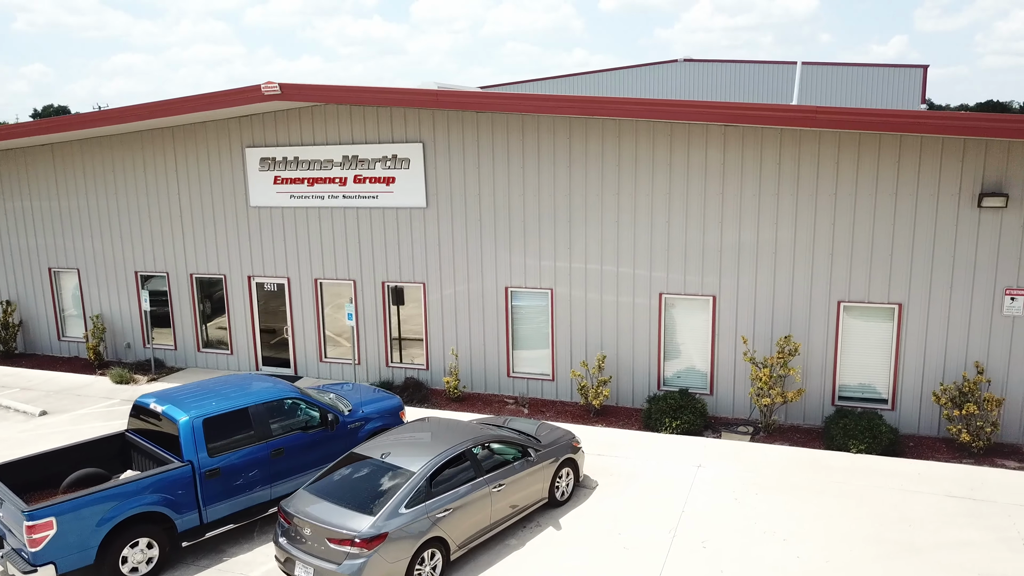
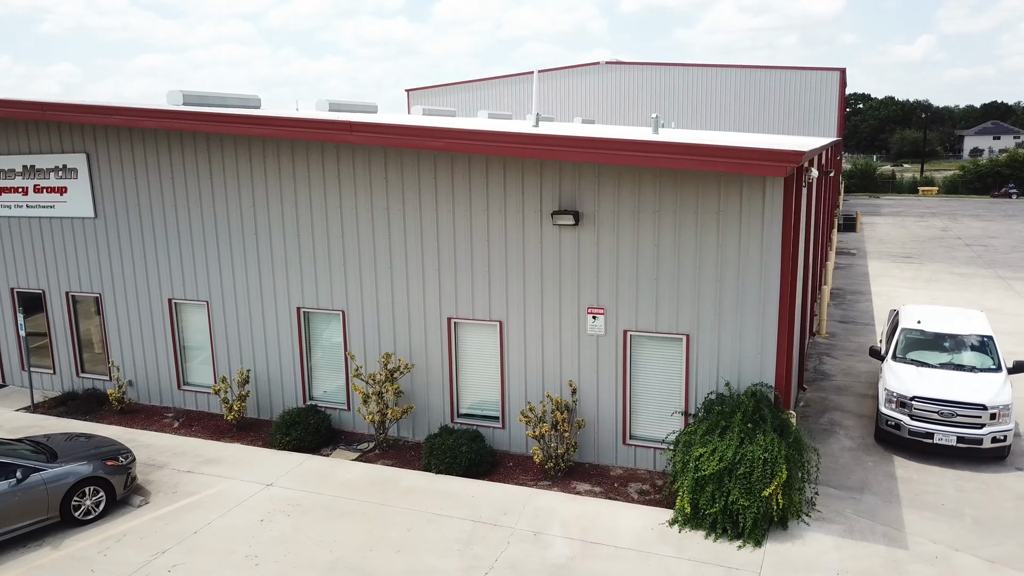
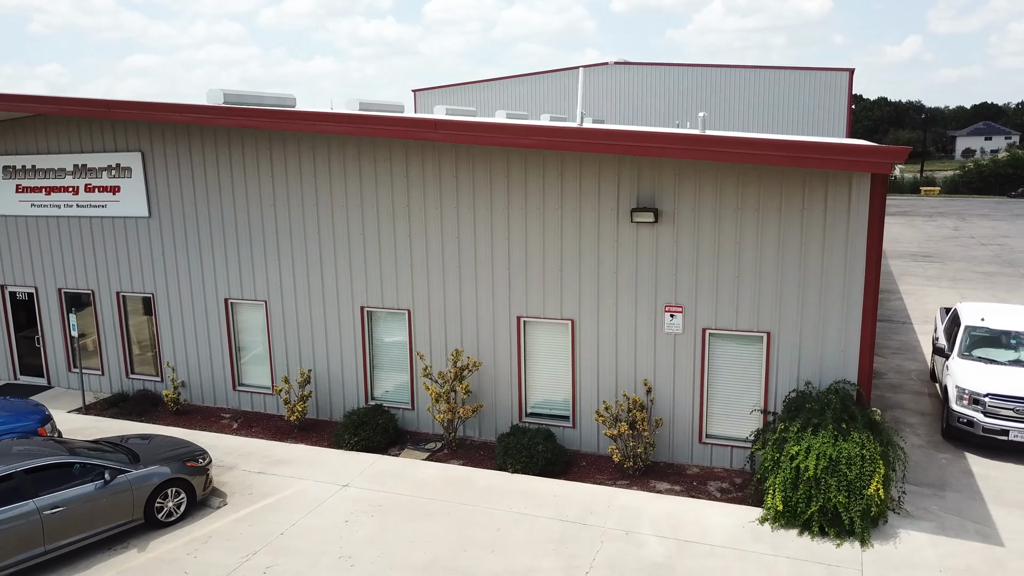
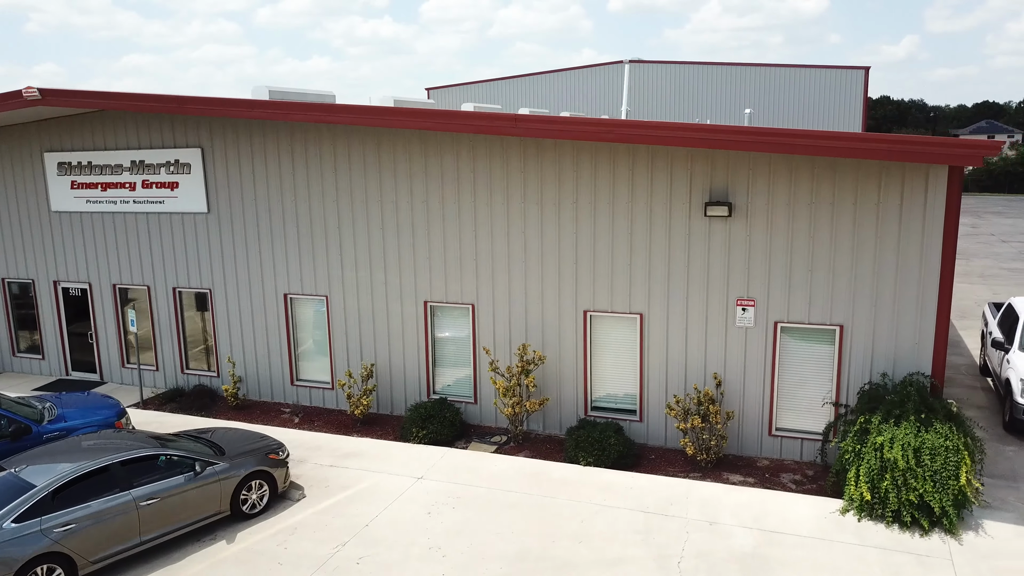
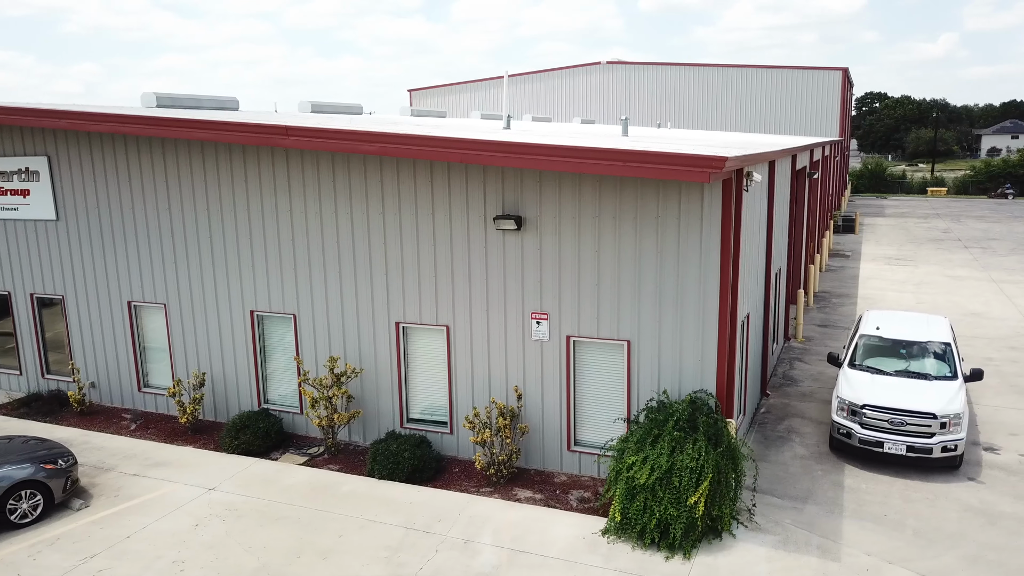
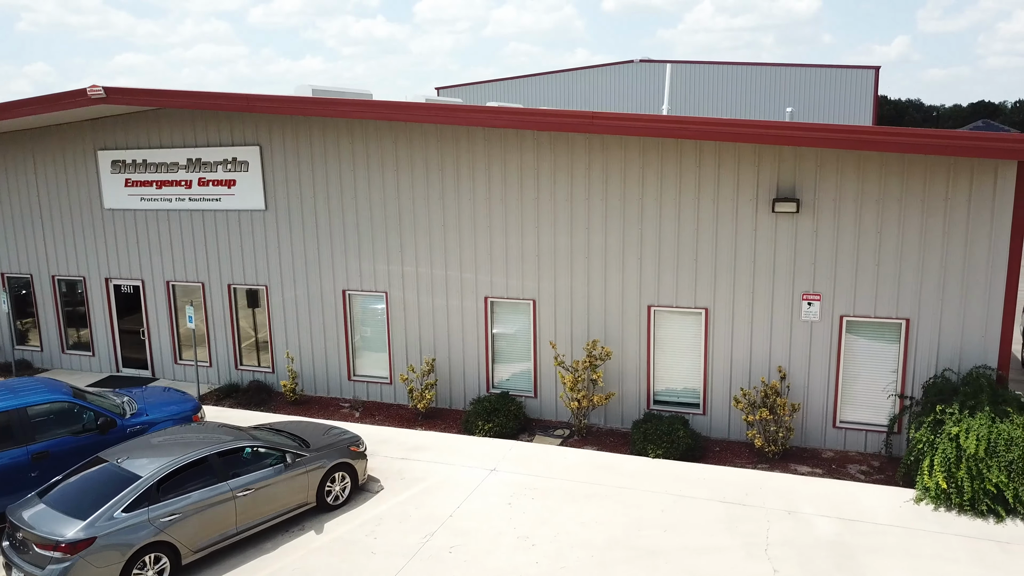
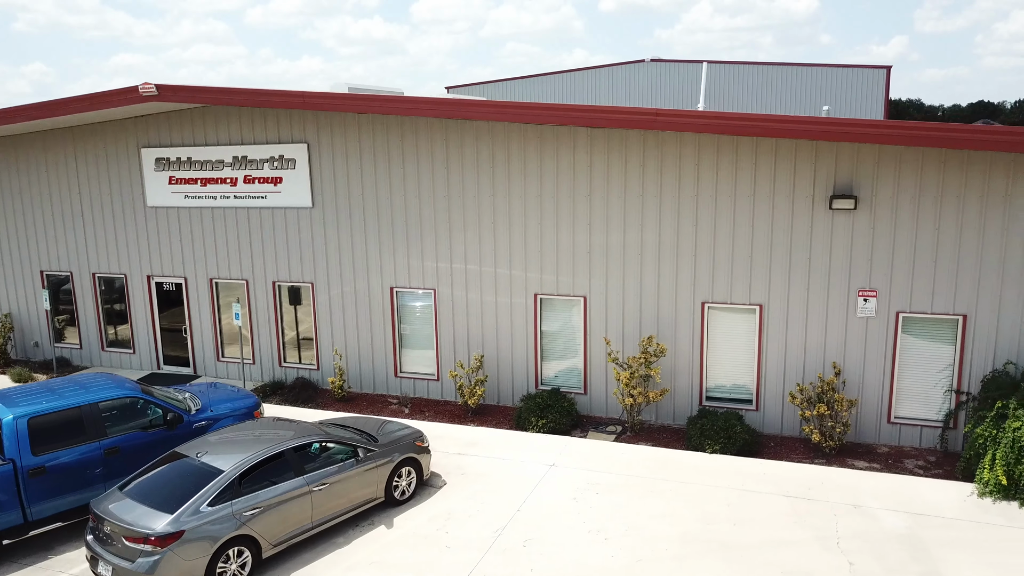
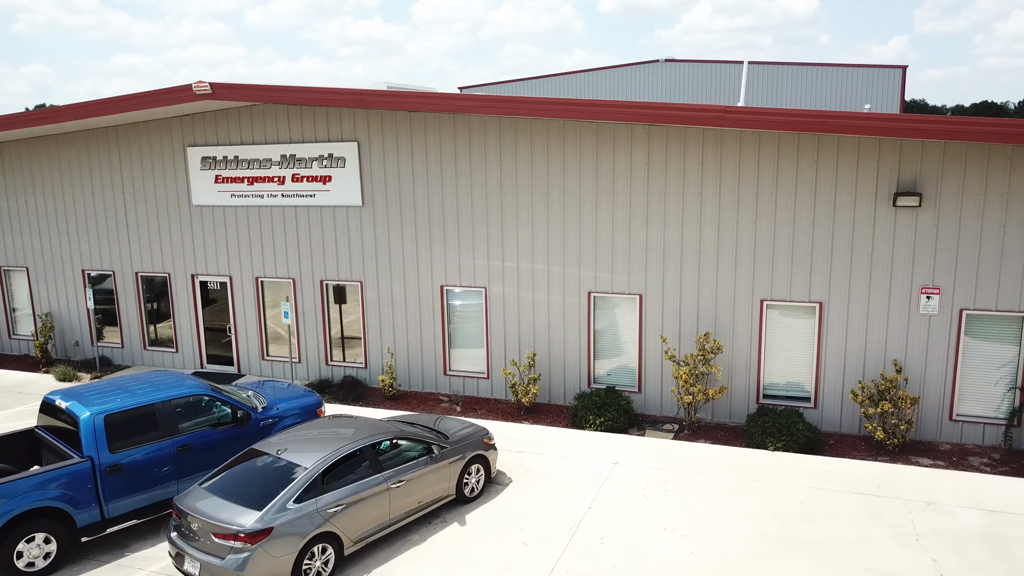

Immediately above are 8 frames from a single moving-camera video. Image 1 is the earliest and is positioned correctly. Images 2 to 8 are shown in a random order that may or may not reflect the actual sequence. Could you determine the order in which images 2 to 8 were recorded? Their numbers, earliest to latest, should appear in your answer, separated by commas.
8, 7, 6, 4, 3, 2, 5
